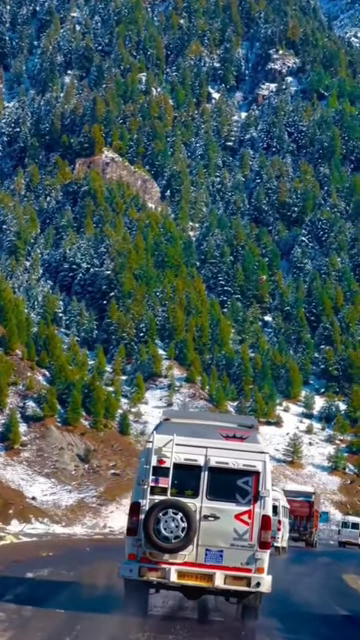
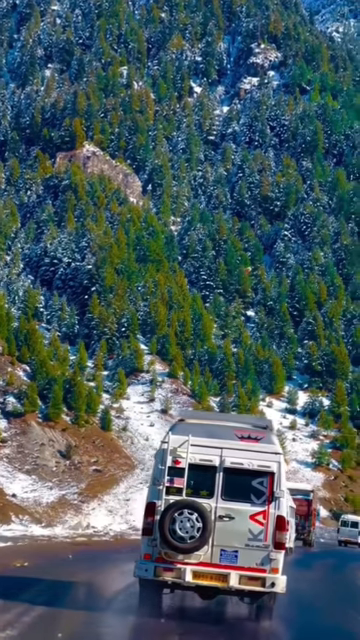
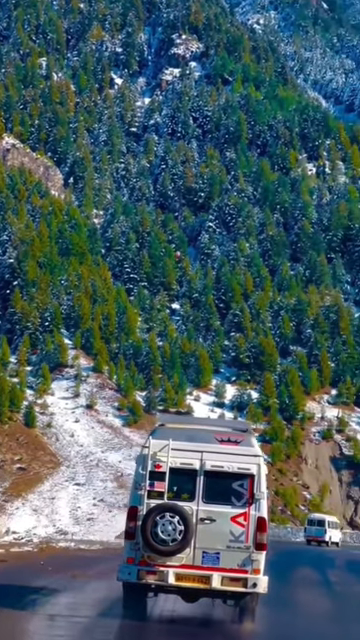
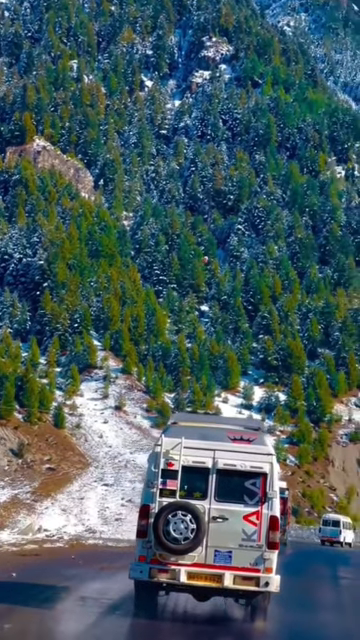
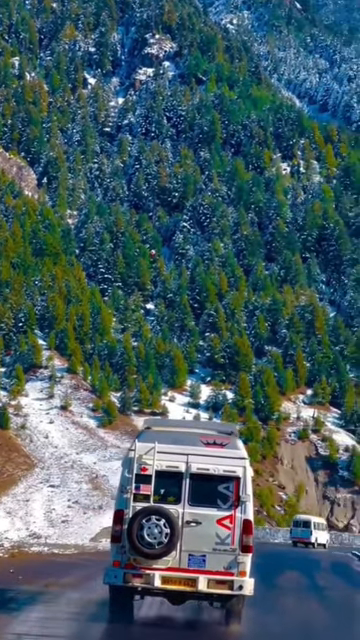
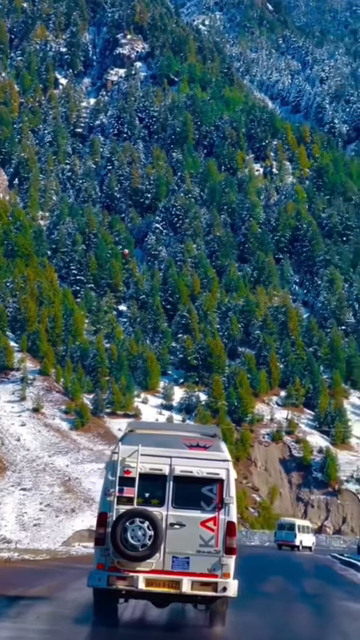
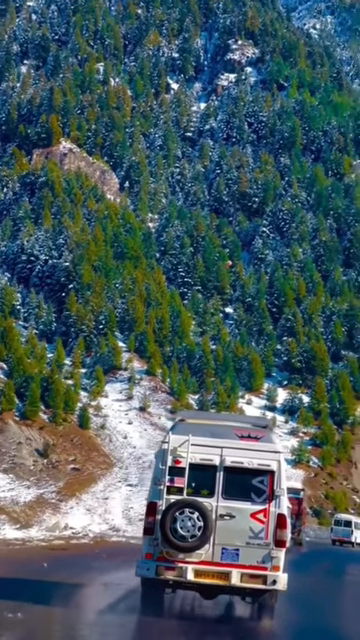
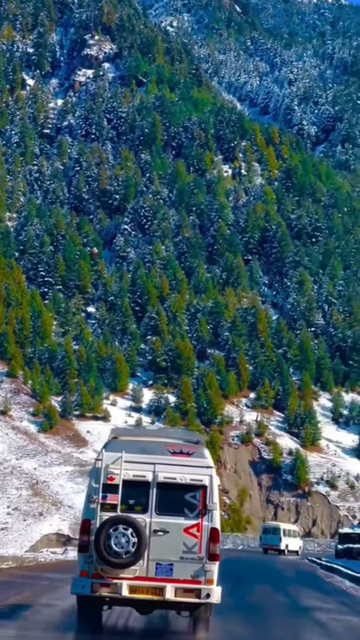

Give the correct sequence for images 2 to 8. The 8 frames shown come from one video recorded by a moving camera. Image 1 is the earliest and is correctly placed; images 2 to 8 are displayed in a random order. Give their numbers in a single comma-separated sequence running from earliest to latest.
2, 7, 4, 3, 5, 6, 8
